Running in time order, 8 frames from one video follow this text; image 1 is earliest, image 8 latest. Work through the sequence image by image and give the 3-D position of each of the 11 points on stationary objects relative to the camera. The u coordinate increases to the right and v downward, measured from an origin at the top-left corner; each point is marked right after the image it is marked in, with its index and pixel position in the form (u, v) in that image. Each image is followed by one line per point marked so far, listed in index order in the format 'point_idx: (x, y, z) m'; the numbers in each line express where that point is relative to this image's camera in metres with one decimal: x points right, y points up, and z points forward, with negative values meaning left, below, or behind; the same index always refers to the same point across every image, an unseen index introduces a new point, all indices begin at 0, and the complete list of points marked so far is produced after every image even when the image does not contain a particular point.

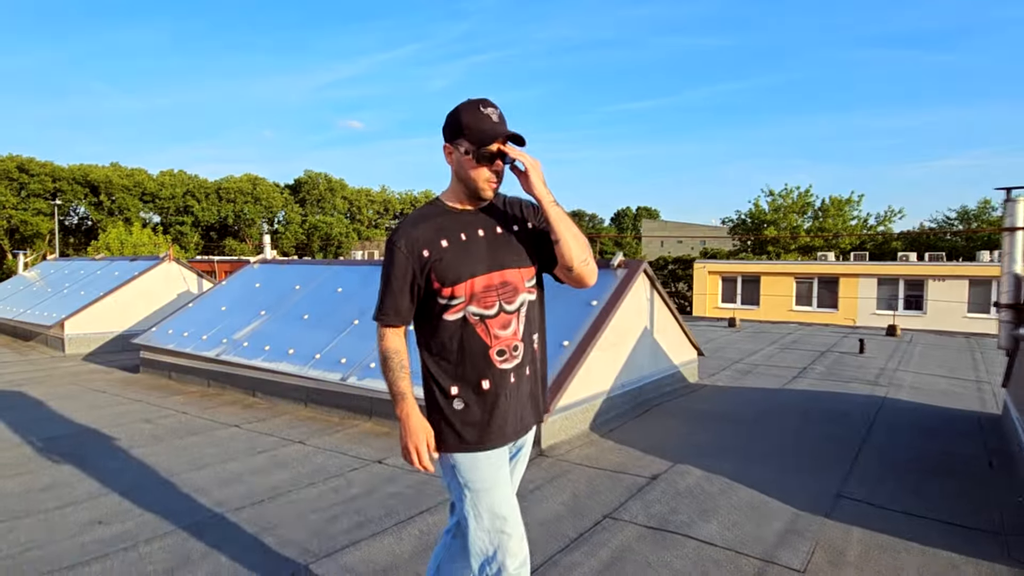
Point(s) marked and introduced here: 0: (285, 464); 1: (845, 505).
0: (-1.8, -1.4, +4.8) m
1: (+2.1, -1.3, +3.8) m
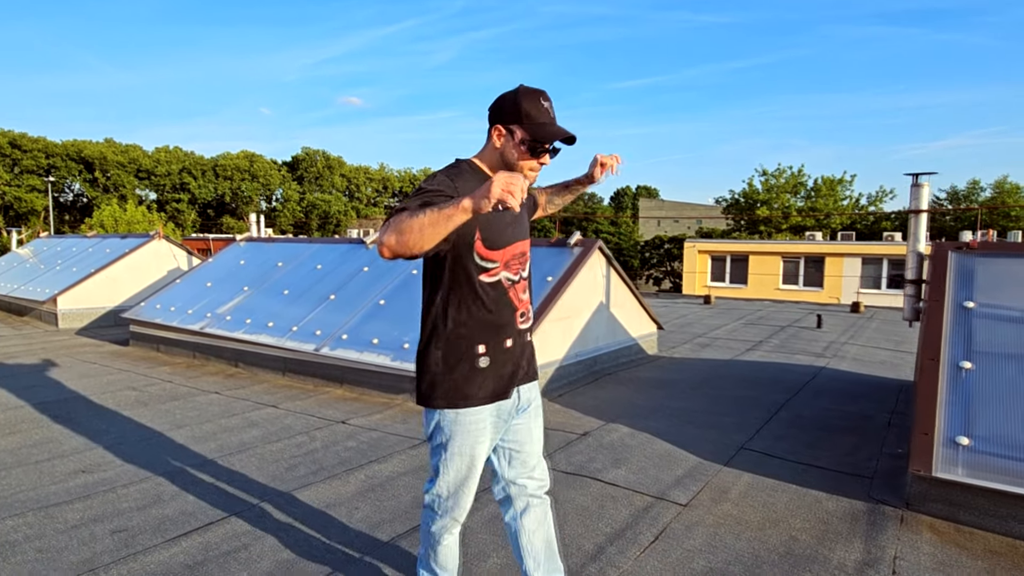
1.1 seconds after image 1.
0: (-2.3, -1.2, +5.3) m
1: (+1.6, -1.2, +4.2) m
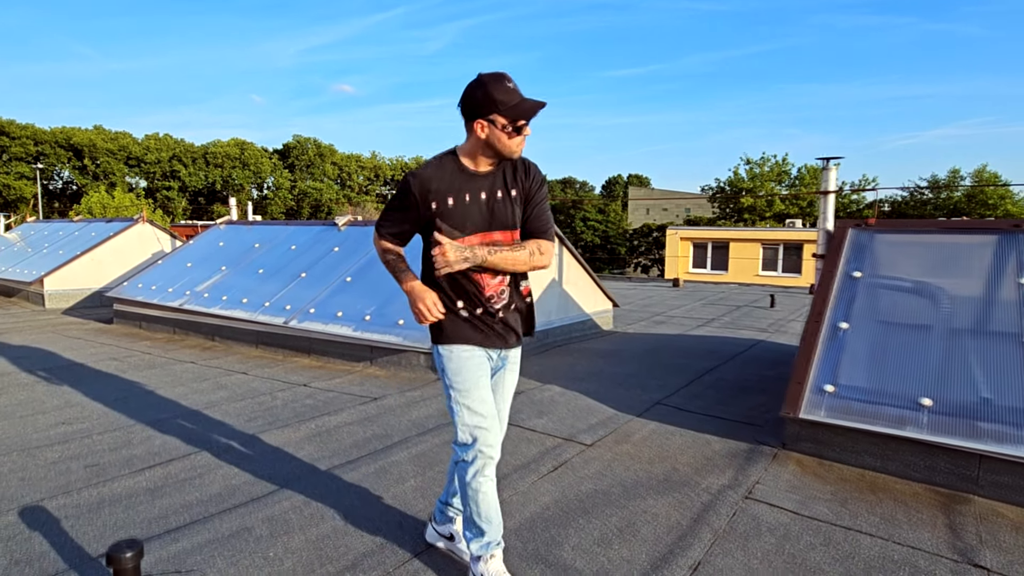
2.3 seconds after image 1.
0: (-2.8, -0.9, +5.8) m
1: (+1.1, -0.9, +4.8) m
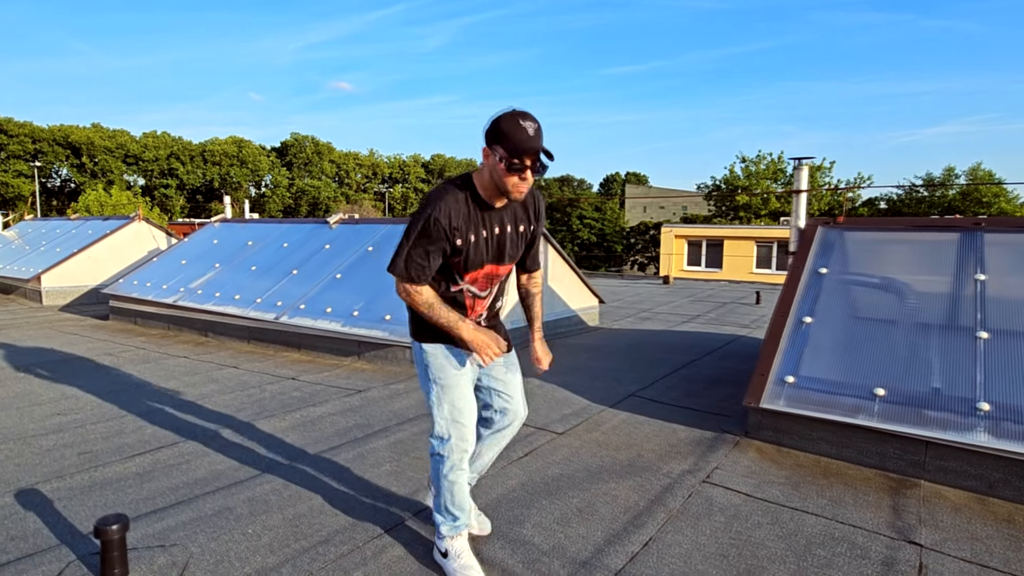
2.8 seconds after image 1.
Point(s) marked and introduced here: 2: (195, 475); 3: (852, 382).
0: (-2.9, -0.9, +6.0) m
1: (+1.0, -0.9, +4.9) m
2: (-1.8, -1.1, +3.4) m
3: (+2.2, -0.6, +4.0) m
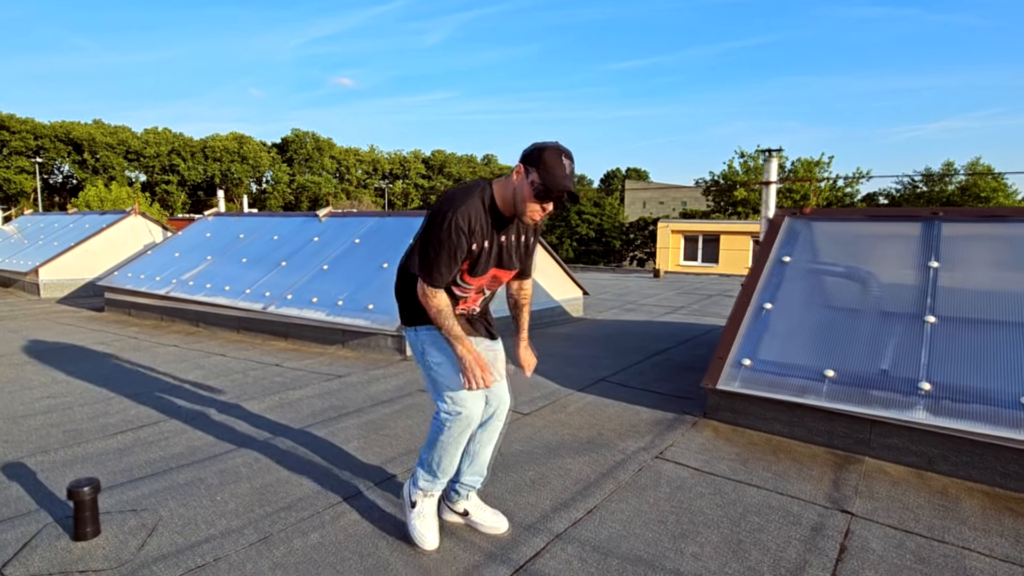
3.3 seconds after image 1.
0: (-3.2, -0.8, +6.1) m
1: (+0.7, -0.8, +5.1) m
2: (-2.0, -1.0, +3.6) m
3: (+2.0, -0.5, +4.2) m
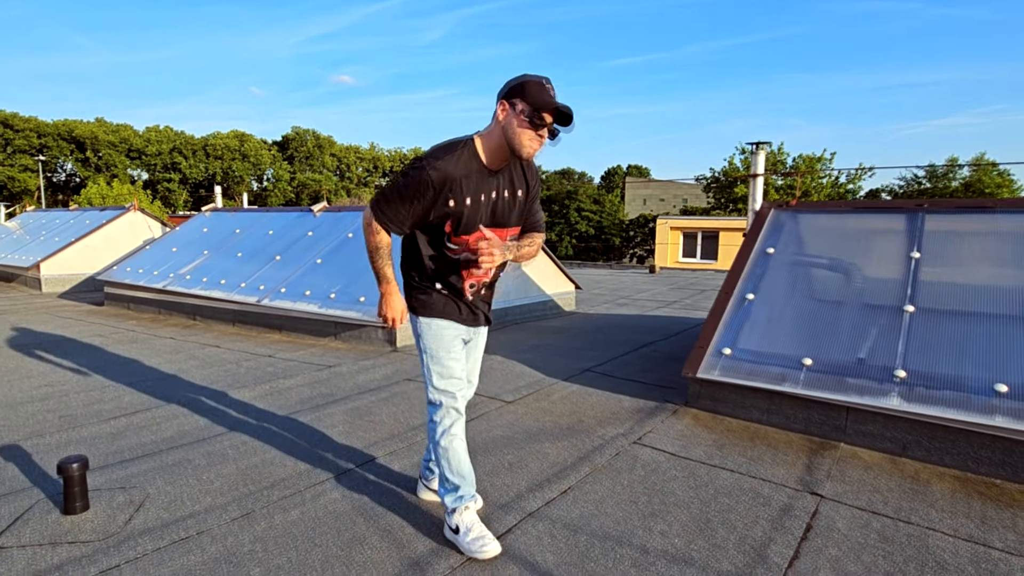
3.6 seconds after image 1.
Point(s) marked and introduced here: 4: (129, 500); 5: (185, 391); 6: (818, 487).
0: (-3.3, -0.7, +6.2) m
1: (+0.6, -0.7, +5.2) m
2: (-2.2, -0.9, +3.7) m
3: (+1.9, -0.5, +4.2) m
4: (-1.8, -1.0, +2.8) m
5: (-2.6, -0.8, +4.7) m
6: (+1.6, -1.1, +3.2) m
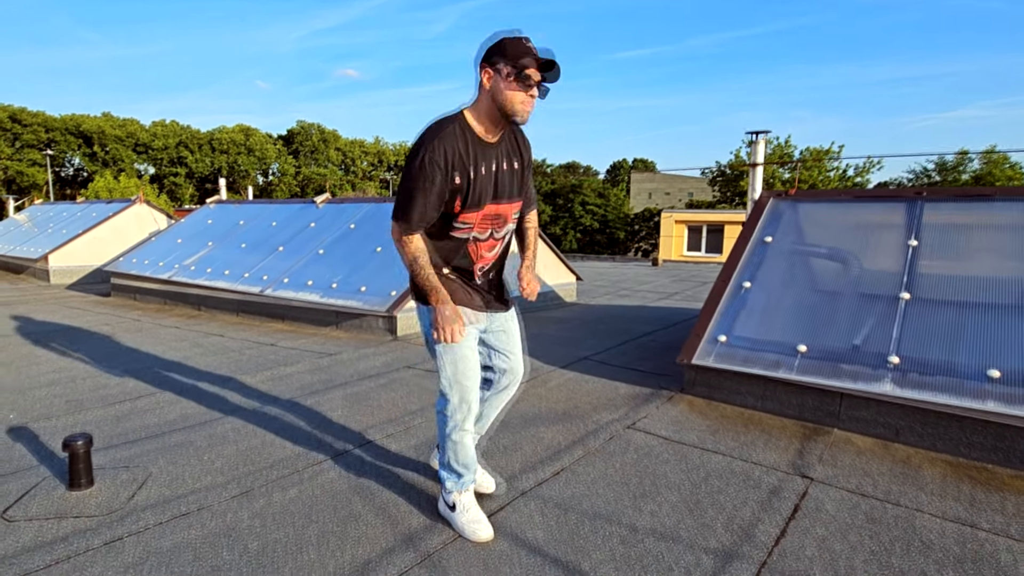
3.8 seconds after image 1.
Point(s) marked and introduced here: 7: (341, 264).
0: (-3.3, -0.6, +6.3) m
1: (+0.6, -0.6, +5.2) m
2: (-2.2, -0.8, +3.8) m
3: (+1.9, -0.4, +4.2) m
4: (-1.8, -0.9, +2.9) m
5: (-2.6, -0.7, +4.8) m
6: (+1.6, -1.0, +3.3) m
7: (-2.1, +0.3, +7.5) m
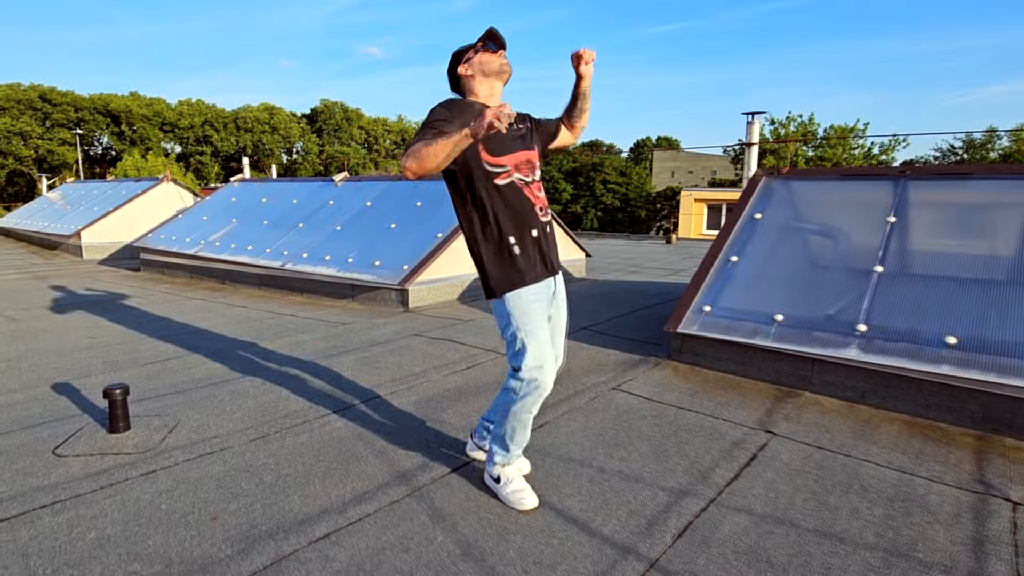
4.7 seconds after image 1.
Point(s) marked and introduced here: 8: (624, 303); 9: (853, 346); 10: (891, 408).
0: (-3.2, -0.3, +6.7) m
1: (+0.6, -0.4, +5.5) m
2: (-2.2, -0.6, +4.2) m
3: (+1.8, -0.2, +4.5) m
4: (-1.9, -0.7, +3.3) m
5: (-2.6, -0.5, +5.2) m
6: (+1.5, -0.8, +3.5) m
7: (-2.0, +0.6, +7.9) m
8: (+1.3, -0.2, +7.0) m
9: (+2.3, -0.4, +4.0) m
10: (+2.4, -0.8, +3.8) m
